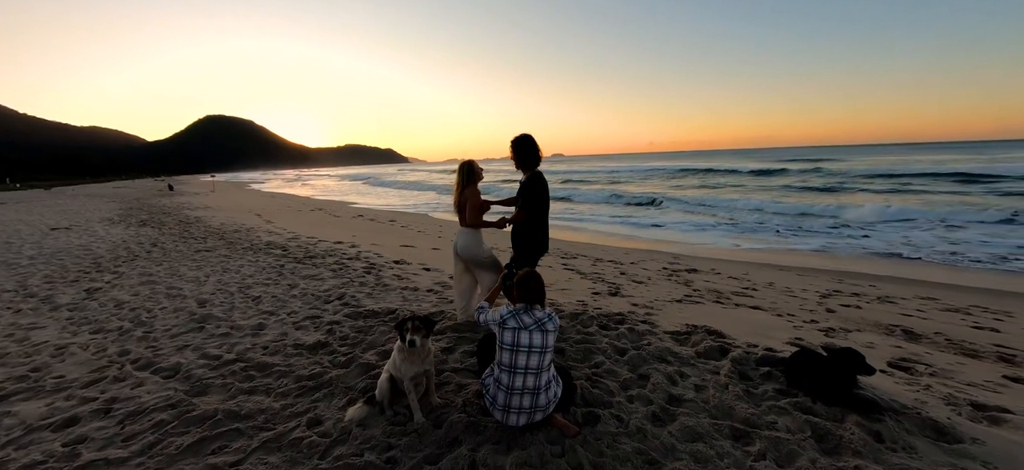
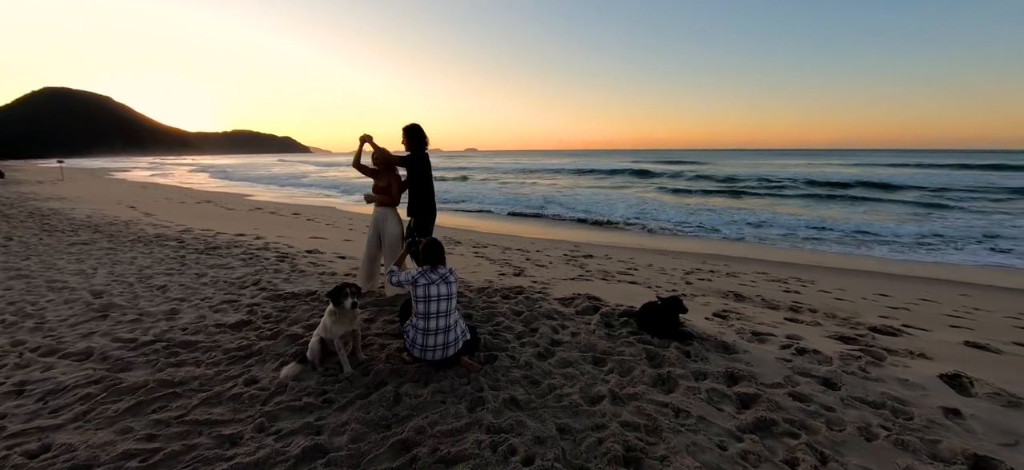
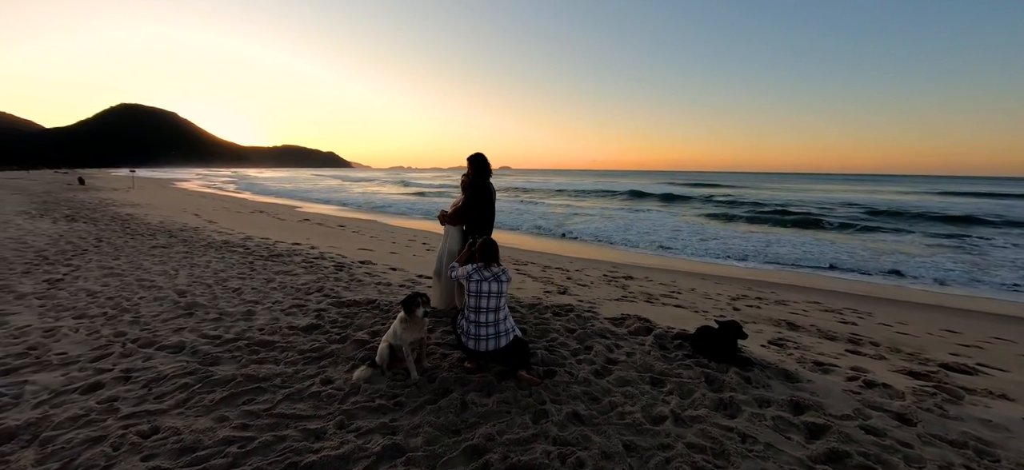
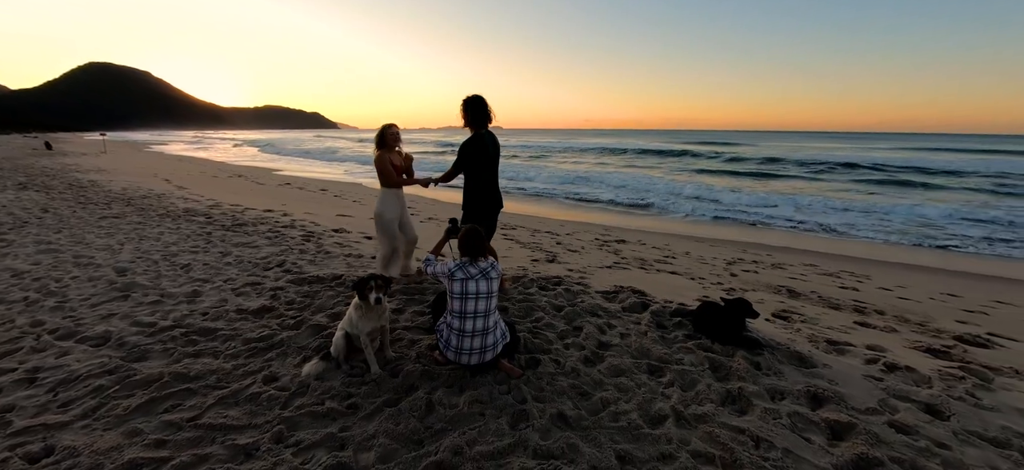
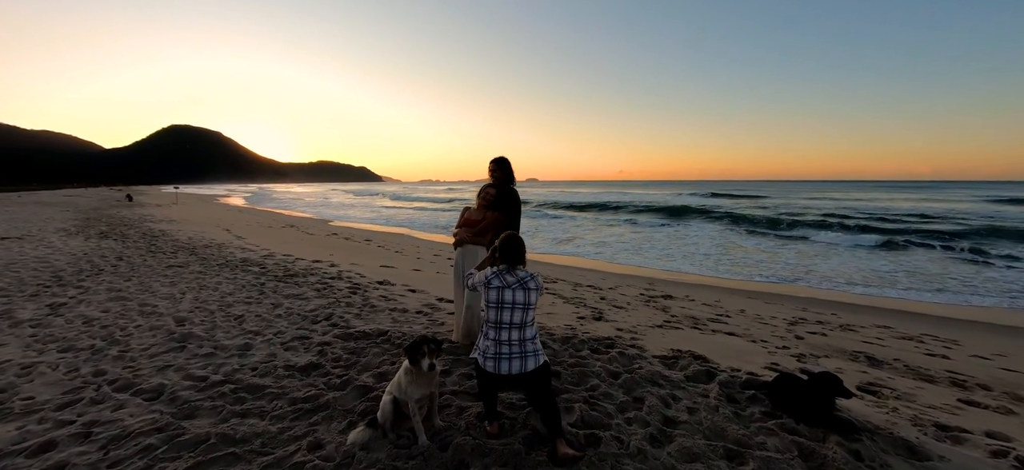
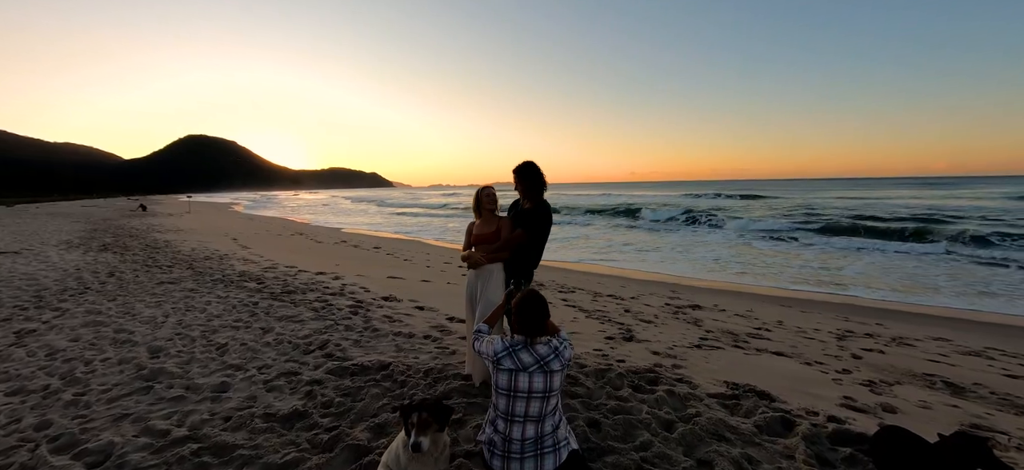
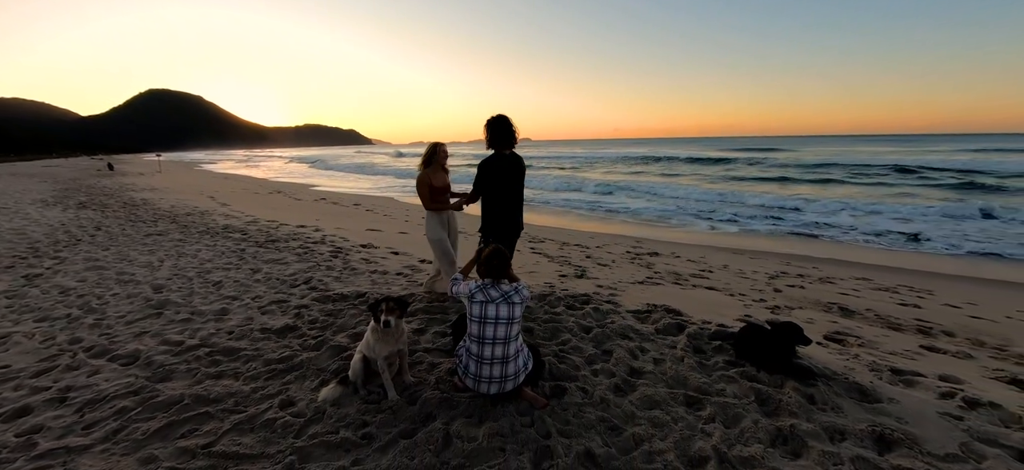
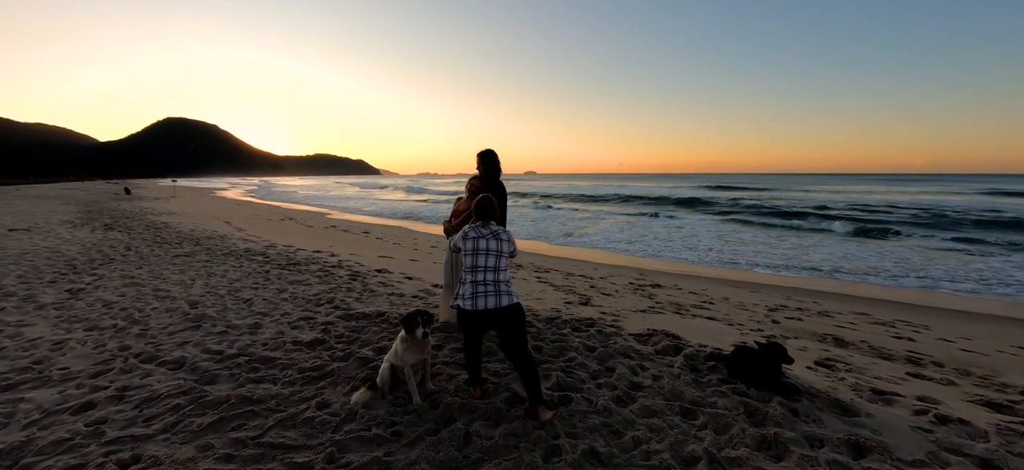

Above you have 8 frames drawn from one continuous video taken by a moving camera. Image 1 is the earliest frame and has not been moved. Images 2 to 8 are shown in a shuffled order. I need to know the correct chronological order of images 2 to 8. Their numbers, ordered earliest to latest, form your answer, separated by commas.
7, 4, 2, 3, 8, 5, 6
